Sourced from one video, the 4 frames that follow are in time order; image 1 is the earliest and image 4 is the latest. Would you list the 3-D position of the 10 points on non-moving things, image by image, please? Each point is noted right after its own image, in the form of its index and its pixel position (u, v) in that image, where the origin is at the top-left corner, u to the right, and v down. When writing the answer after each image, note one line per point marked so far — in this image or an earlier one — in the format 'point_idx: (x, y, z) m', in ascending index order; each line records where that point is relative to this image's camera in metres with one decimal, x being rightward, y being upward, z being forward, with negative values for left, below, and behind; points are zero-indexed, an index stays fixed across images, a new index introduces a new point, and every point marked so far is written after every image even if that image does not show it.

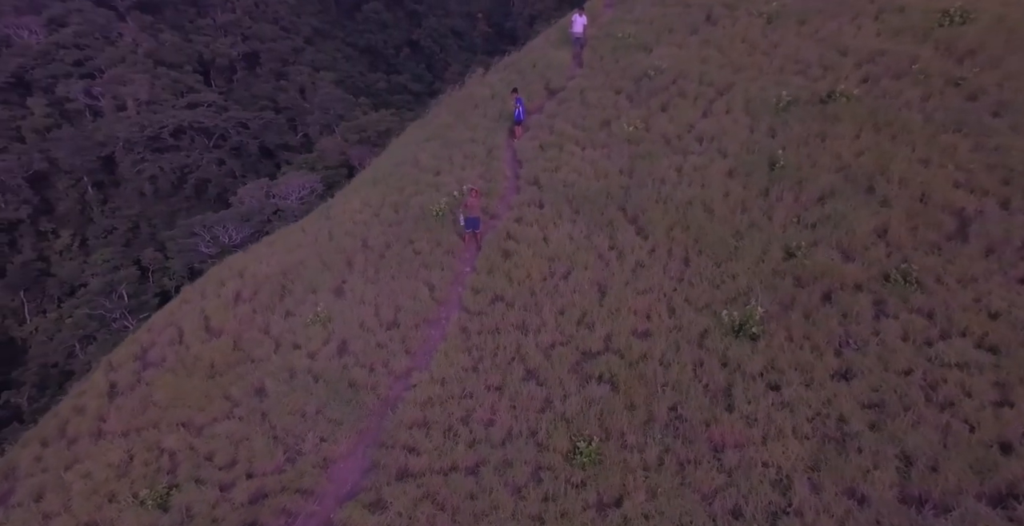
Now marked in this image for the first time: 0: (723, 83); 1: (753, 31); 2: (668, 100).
0: (+5.6, +4.8, +16.2) m
1: (+7.0, +6.7, +17.5) m
2: (+4.2, +4.4, +16.5) m
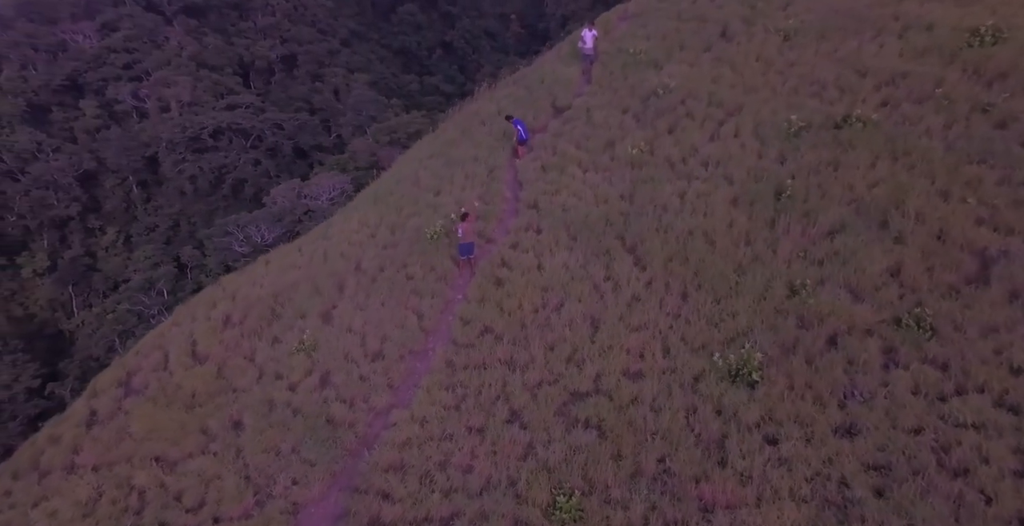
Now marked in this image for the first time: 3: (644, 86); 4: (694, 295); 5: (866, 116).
0: (+5.7, +4.0, +15.5) m
1: (+7.2, +6.0, +16.8) m
2: (+4.3, +3.7, +15.9) m
3: (+3.9, +5.2, +17.7) m
4: (+3.4, -0.6, +11.3) m
5: (+7.7, +3.2, +13.2) m
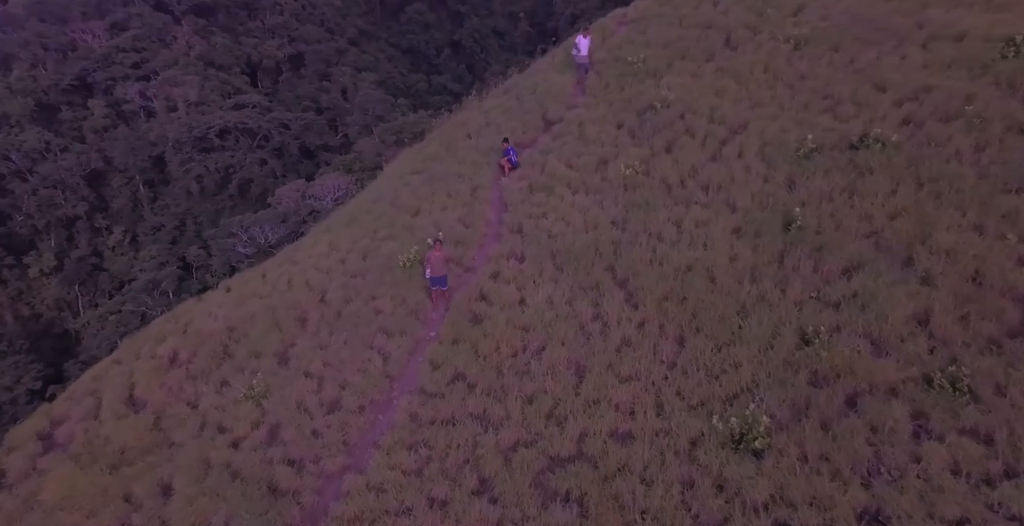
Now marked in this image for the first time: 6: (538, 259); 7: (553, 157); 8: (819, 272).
0: (+5.3, +3.3, +14.1) m
1: (+6.8, +5.2, +15.5) m
2: (+3.9, +3.0, +14.5) m
3: (+3.5, +4.5, +16.3) m
4: (+3.0, -1.3, +9.9) m
5: (+7.3, +2.5, +11.8) m
6: (+0.5, +0.1, +12.7) m
7: (+1.0, +2.7, +15.6) m
8: (+5.3, -0.1, +10.2) m
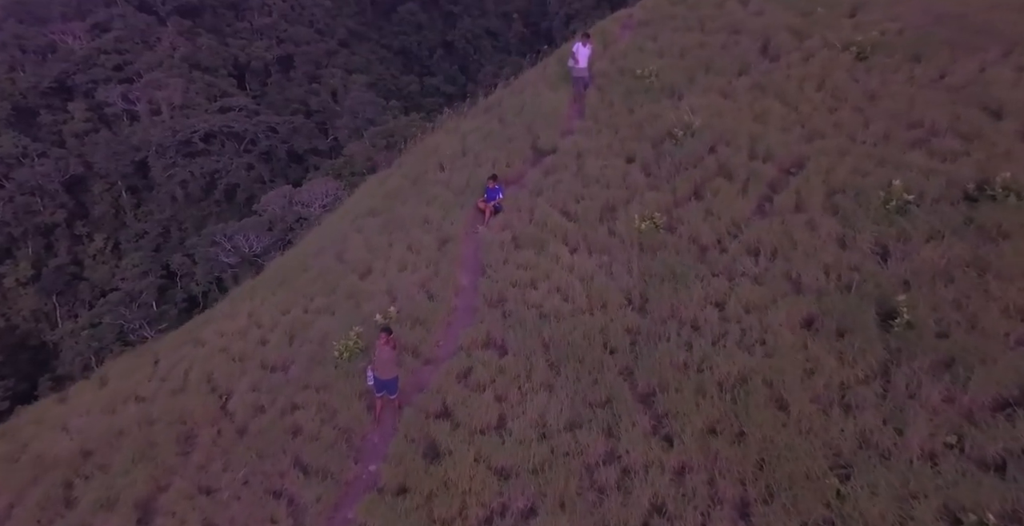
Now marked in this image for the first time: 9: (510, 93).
0: (+4.9, +1.9, +10.6) m
1: (+6.4, +3.8, +11.9) m
2: (+3.5, +1.6, +11.0) m
3: (+3.1, +3.0, +12.8) m
4: (+2.7, -2.7, +6.3) m
5: (+7.0, +1.1, +8.3) m
6: (+0.2, -1.3, +9.0) m
7: (+0.7, +1.3, +12.0) m
8: (+4.9, -1.5, +6.7) m
9: (-0.1, +4.7, +16.7) m
